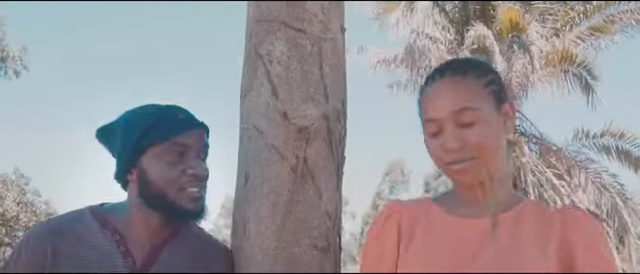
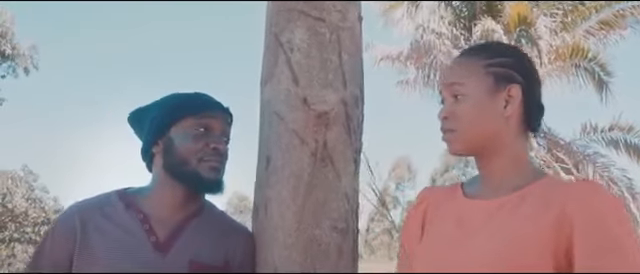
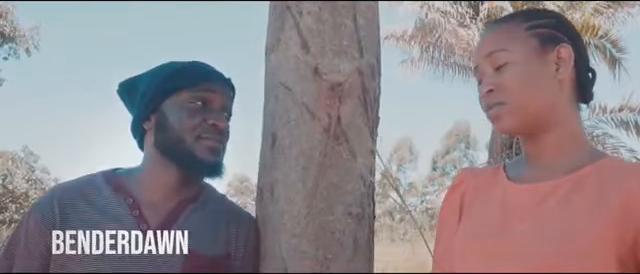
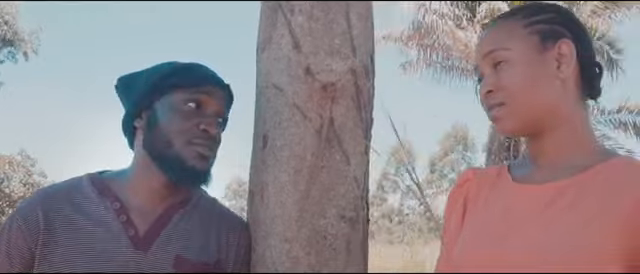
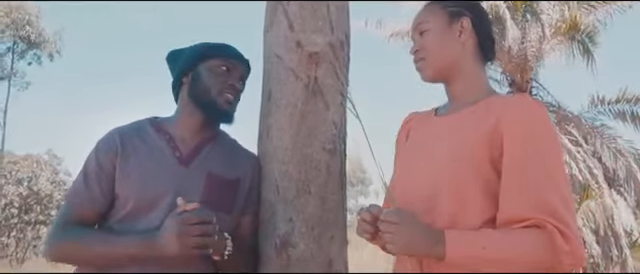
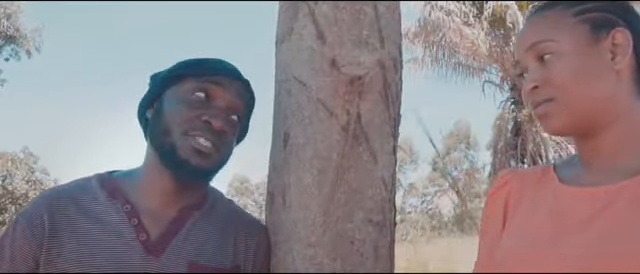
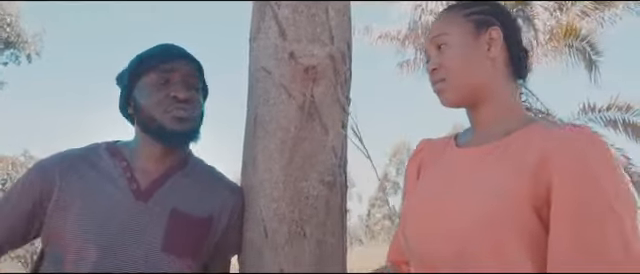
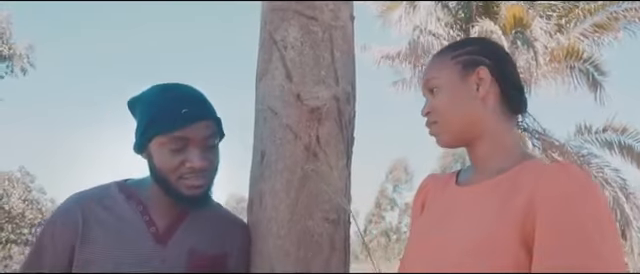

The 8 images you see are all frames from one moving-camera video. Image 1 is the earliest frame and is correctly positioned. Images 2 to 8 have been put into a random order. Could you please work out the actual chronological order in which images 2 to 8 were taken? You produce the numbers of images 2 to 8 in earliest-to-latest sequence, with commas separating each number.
8, 2, 3, 6, 4, 7, 5
